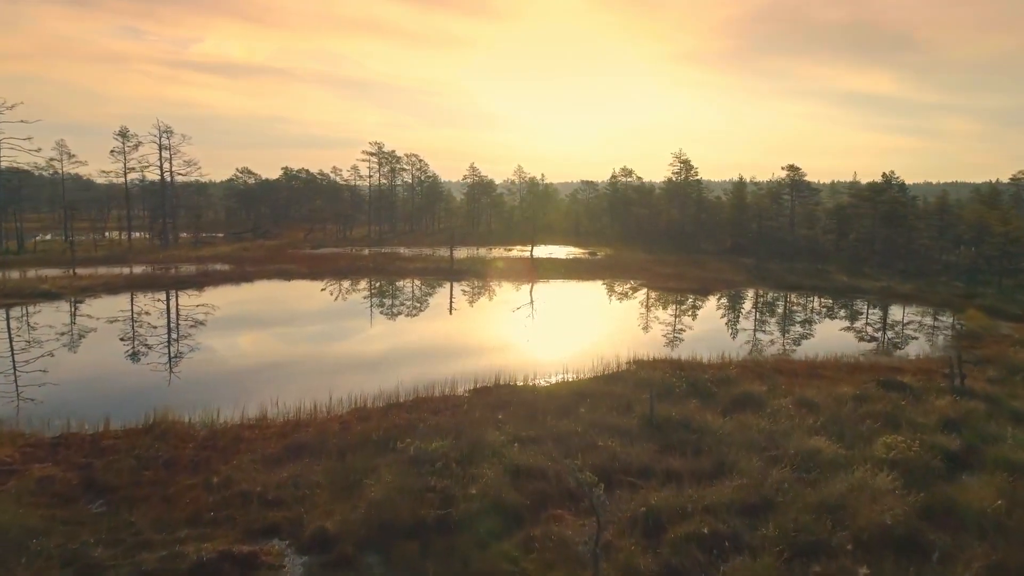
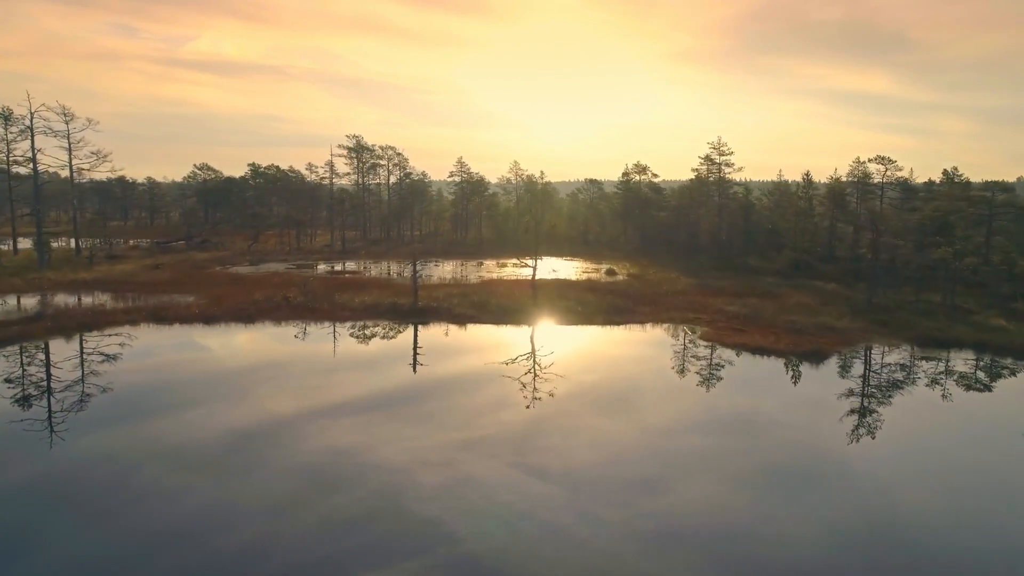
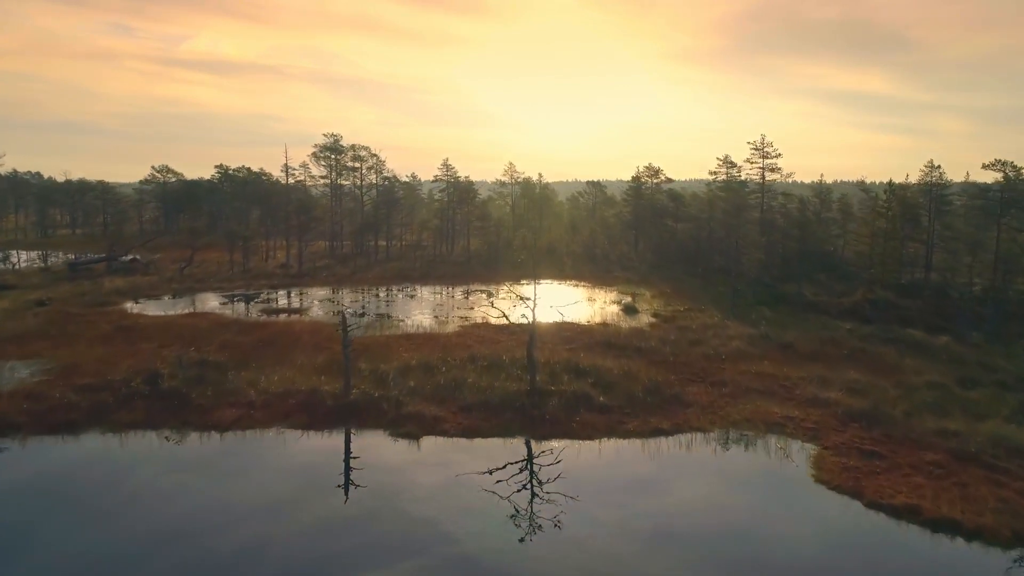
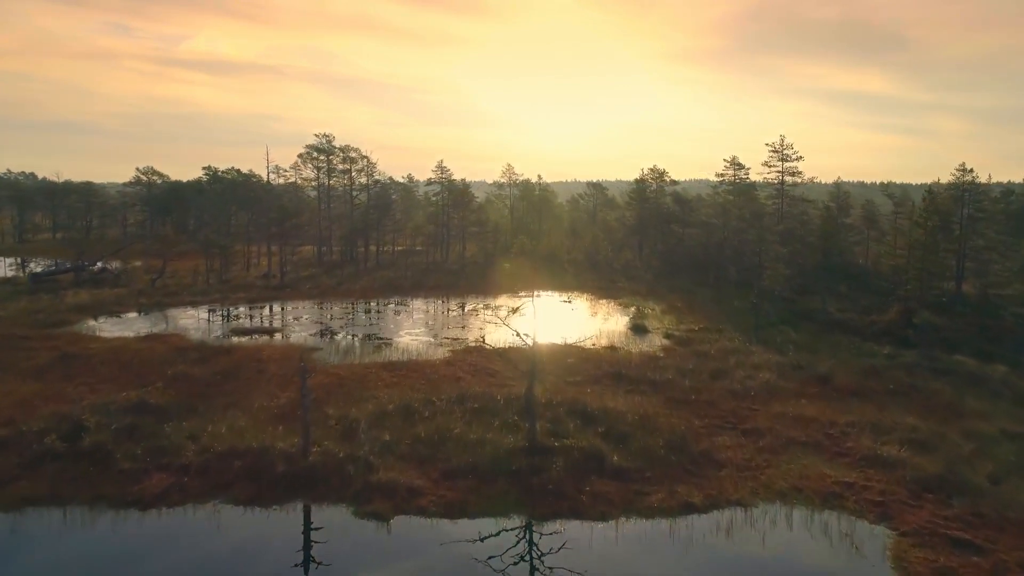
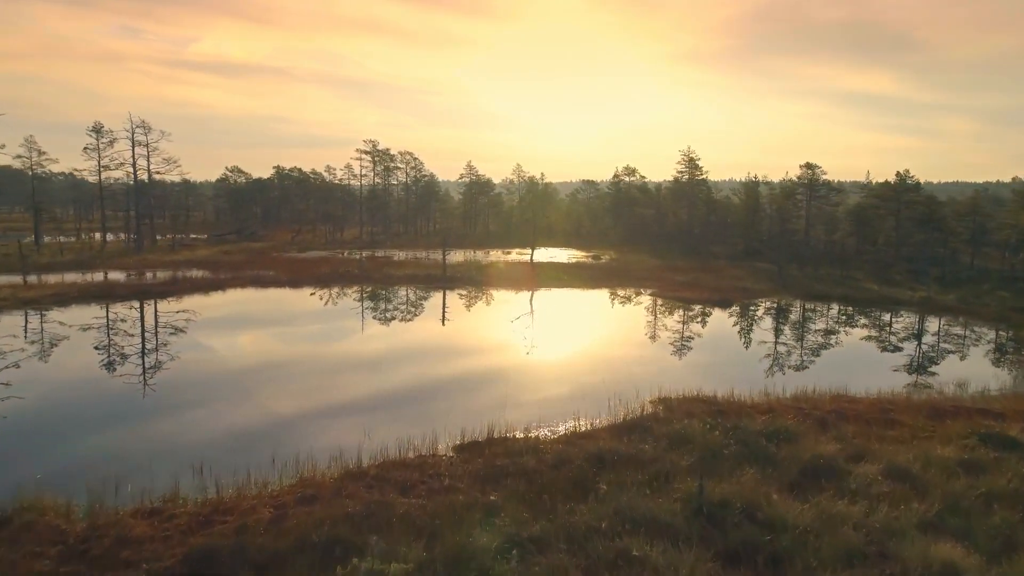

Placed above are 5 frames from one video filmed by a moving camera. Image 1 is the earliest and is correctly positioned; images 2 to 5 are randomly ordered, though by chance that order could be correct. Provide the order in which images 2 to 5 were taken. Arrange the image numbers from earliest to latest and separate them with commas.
5, 2, 3, 4
